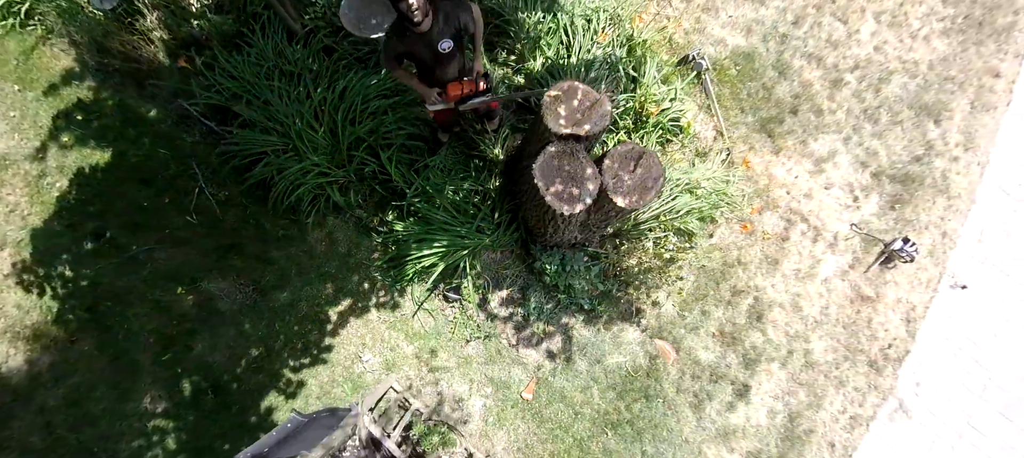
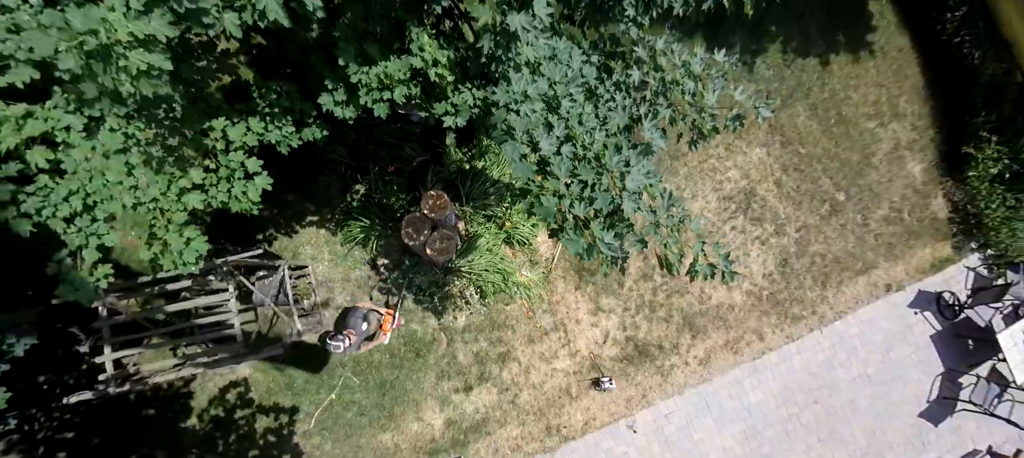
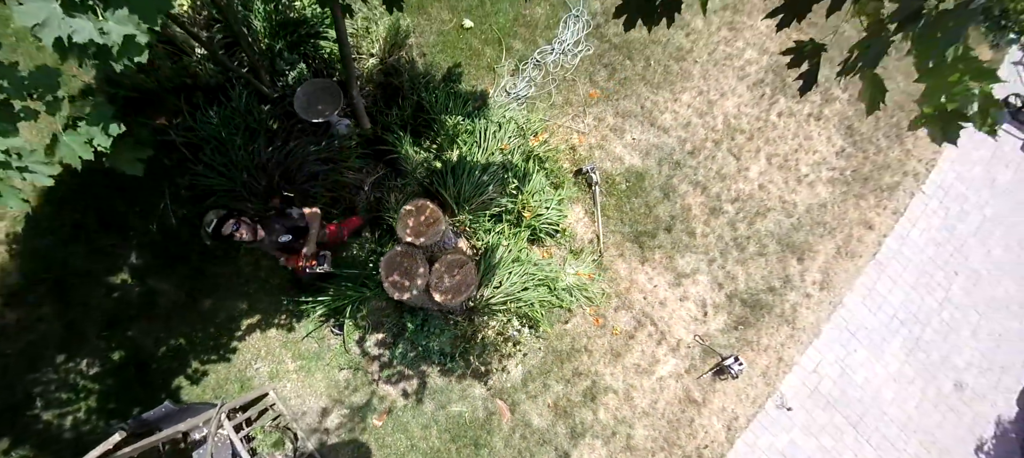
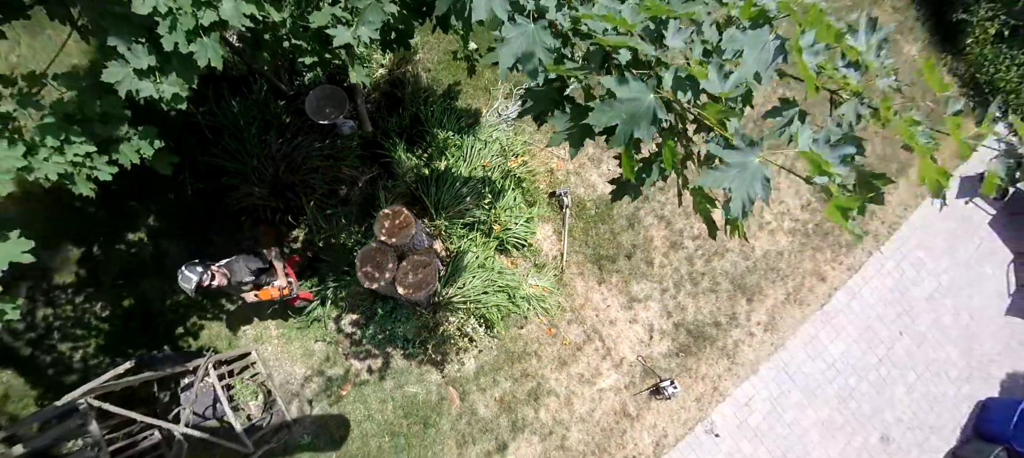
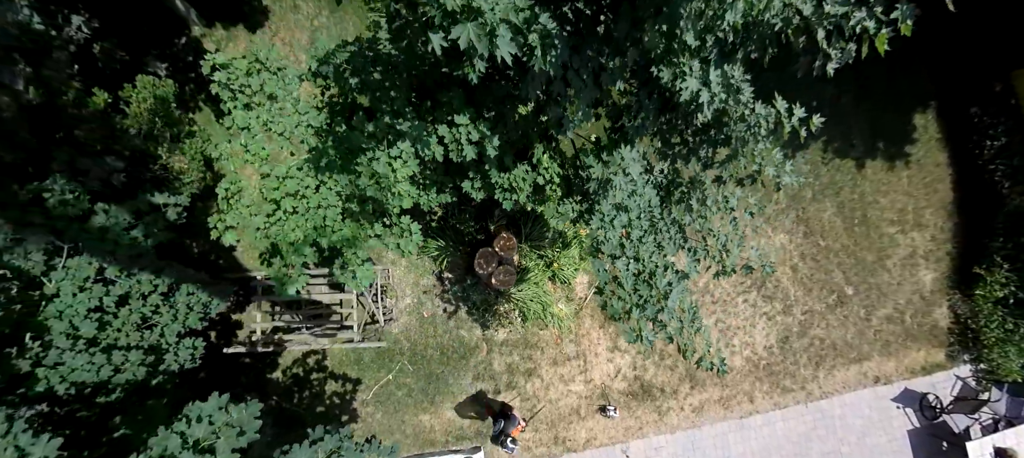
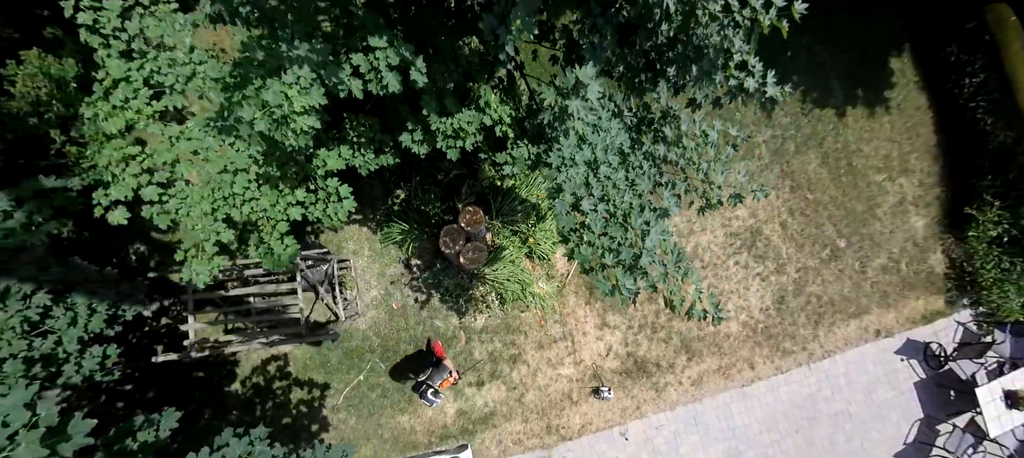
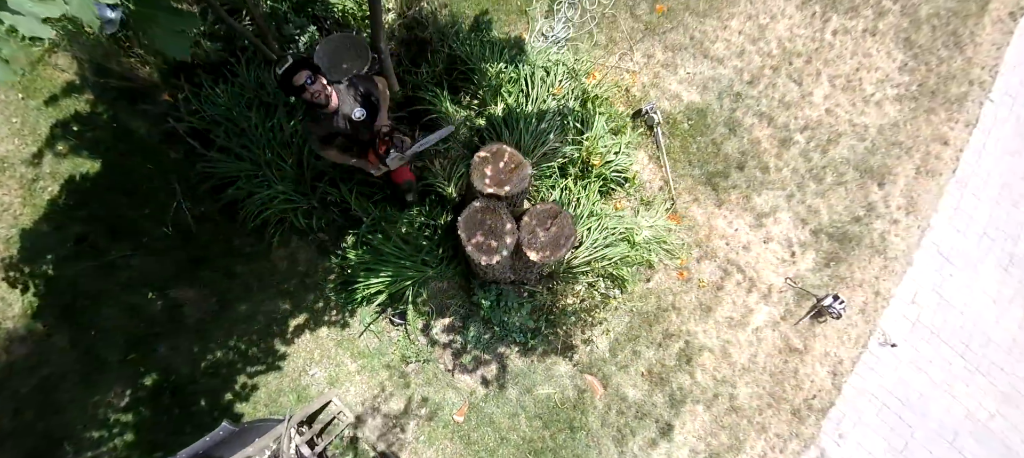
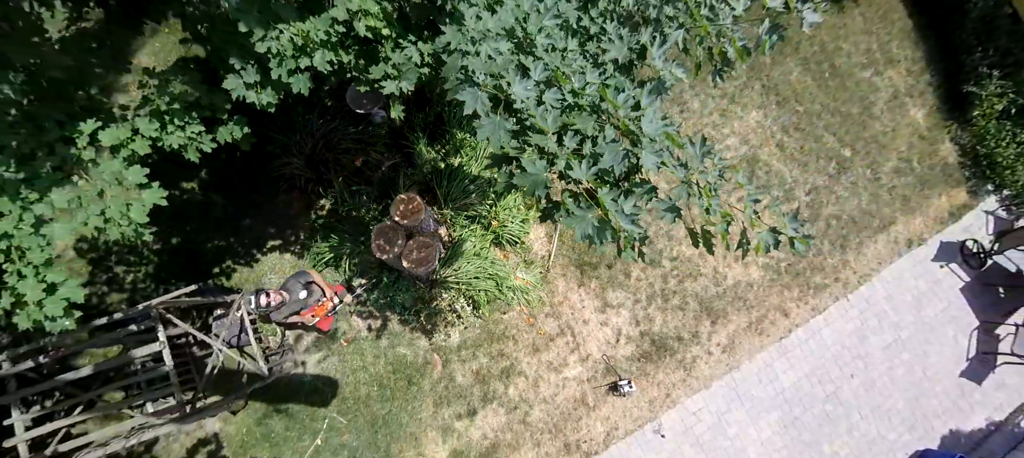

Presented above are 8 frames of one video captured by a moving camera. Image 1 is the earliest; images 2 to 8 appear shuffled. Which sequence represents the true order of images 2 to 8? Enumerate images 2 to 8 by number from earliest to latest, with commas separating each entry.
7, 3, 4, 8, 2, 6, 5
